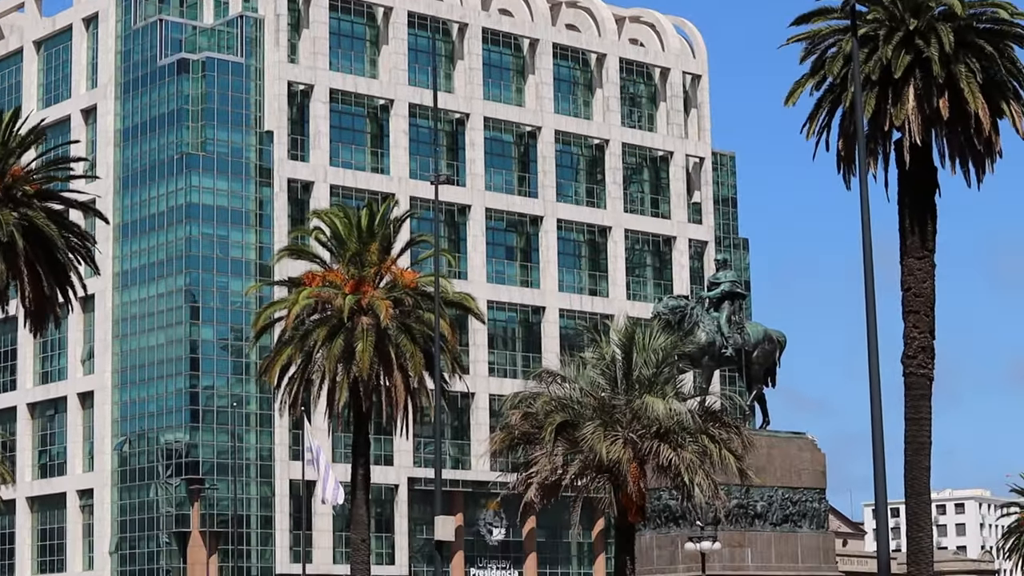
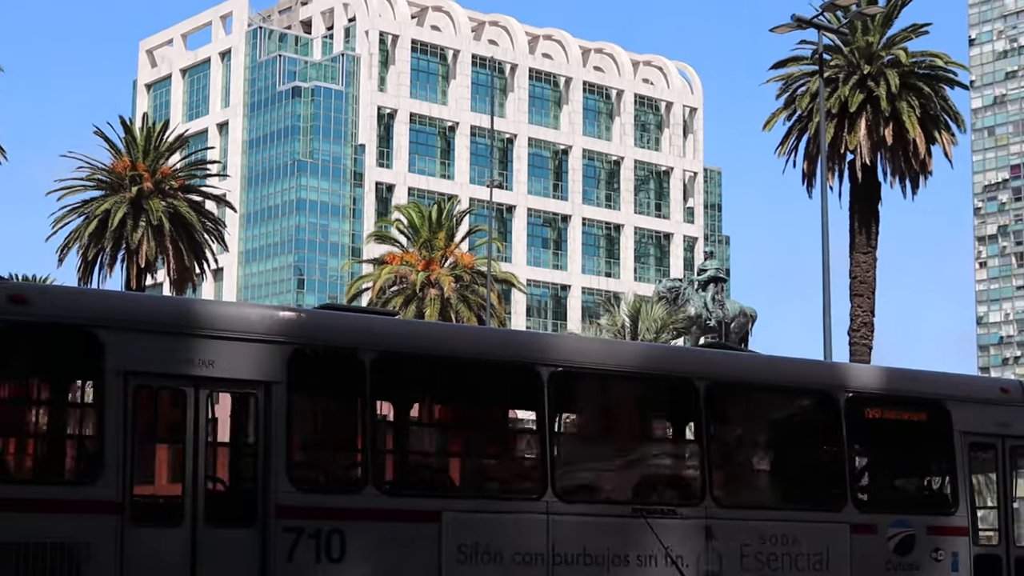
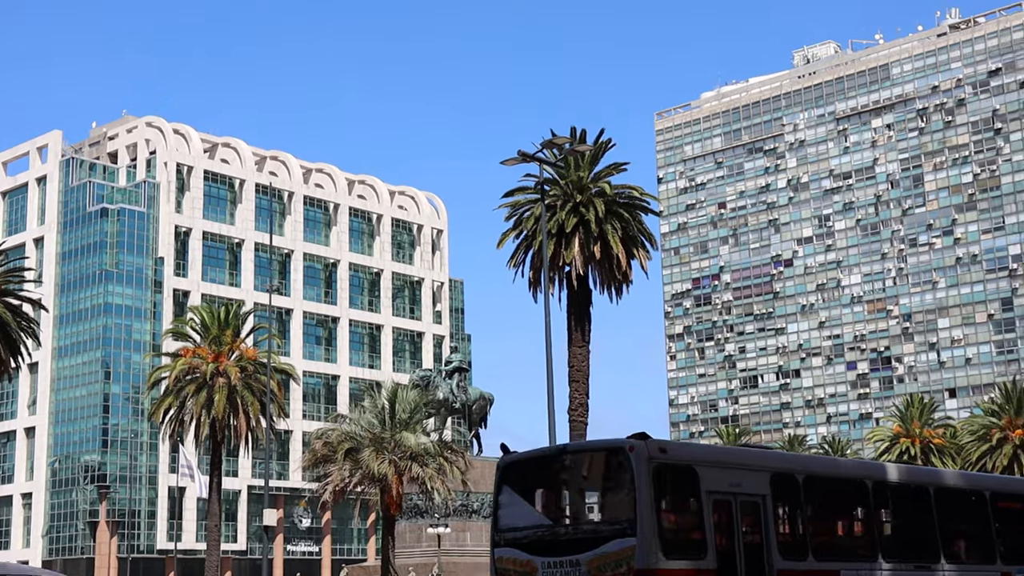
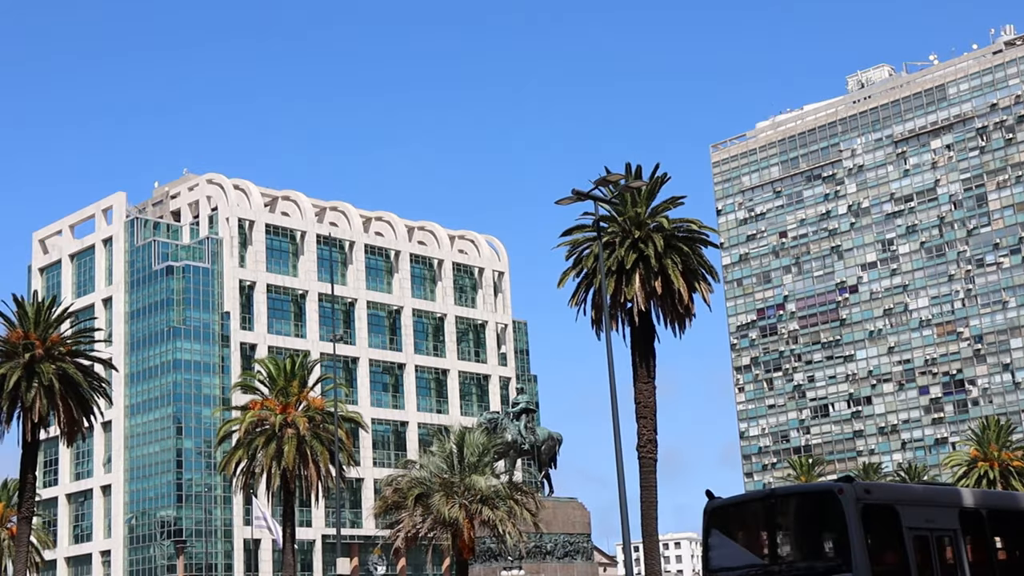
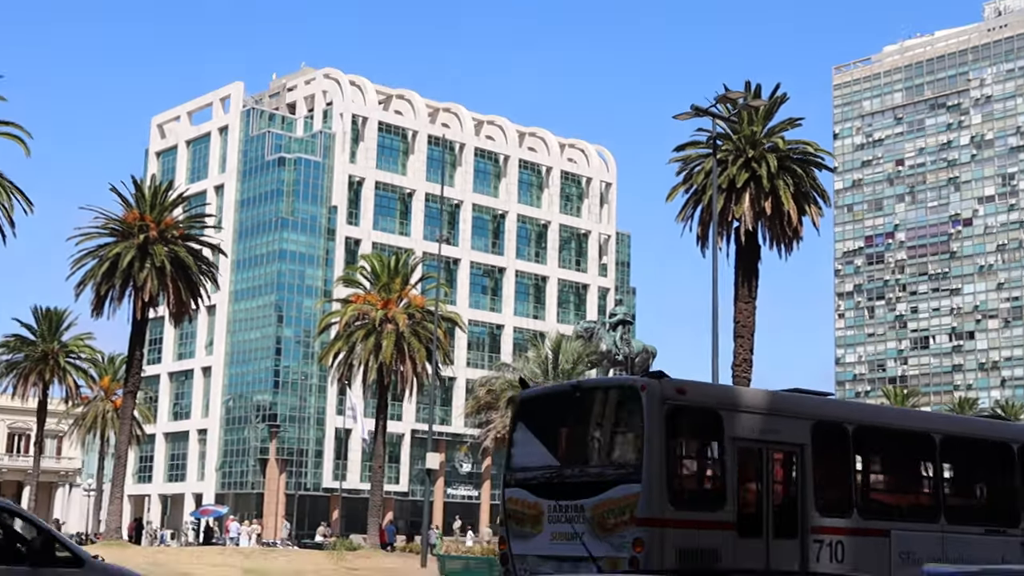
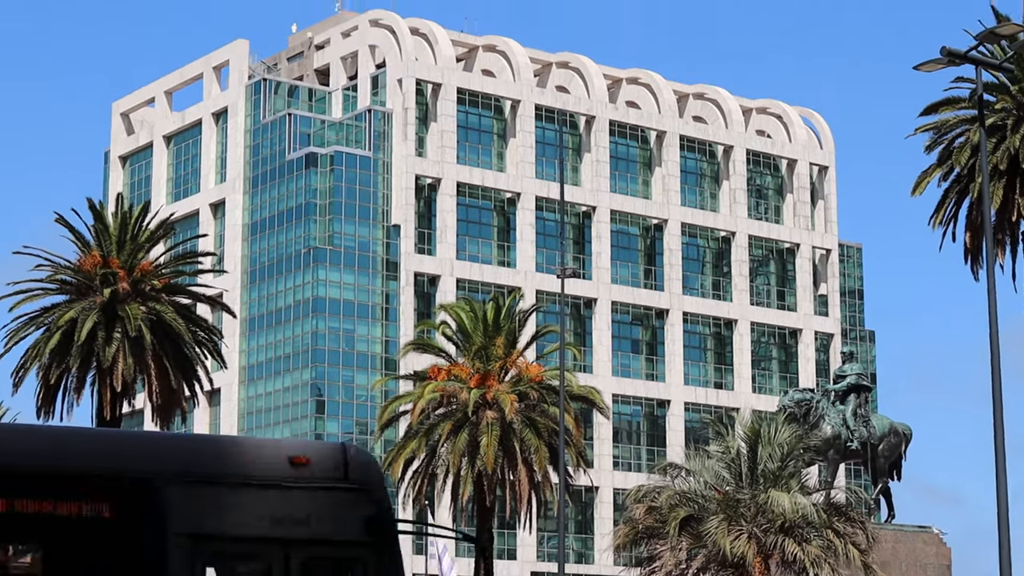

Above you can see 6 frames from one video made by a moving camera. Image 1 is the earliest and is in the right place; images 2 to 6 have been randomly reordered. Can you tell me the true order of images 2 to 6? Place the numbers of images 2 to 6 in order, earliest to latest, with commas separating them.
6, 2, 5, 3, 4
